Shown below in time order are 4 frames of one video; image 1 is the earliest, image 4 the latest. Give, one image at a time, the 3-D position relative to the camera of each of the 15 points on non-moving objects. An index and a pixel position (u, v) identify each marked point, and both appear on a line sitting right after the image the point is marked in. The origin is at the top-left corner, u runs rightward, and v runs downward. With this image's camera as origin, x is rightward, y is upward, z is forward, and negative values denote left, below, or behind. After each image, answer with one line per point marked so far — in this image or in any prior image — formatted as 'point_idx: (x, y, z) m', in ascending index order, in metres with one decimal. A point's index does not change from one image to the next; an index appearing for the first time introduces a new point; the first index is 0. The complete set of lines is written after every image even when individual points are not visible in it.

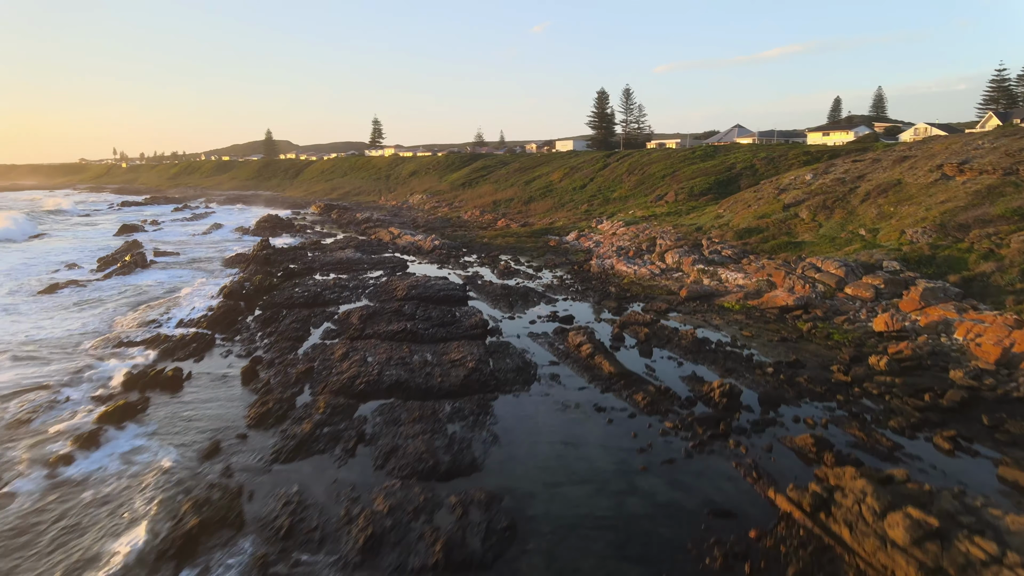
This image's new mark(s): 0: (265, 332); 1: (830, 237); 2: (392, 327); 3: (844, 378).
0: (-4.7, -0.8, +13.7) m
1: (+8.4, +1.4, +19.4) m
2: (-2.2, -0.7, +13.5) m
3: (+4.8, -1.3, +10.6) m
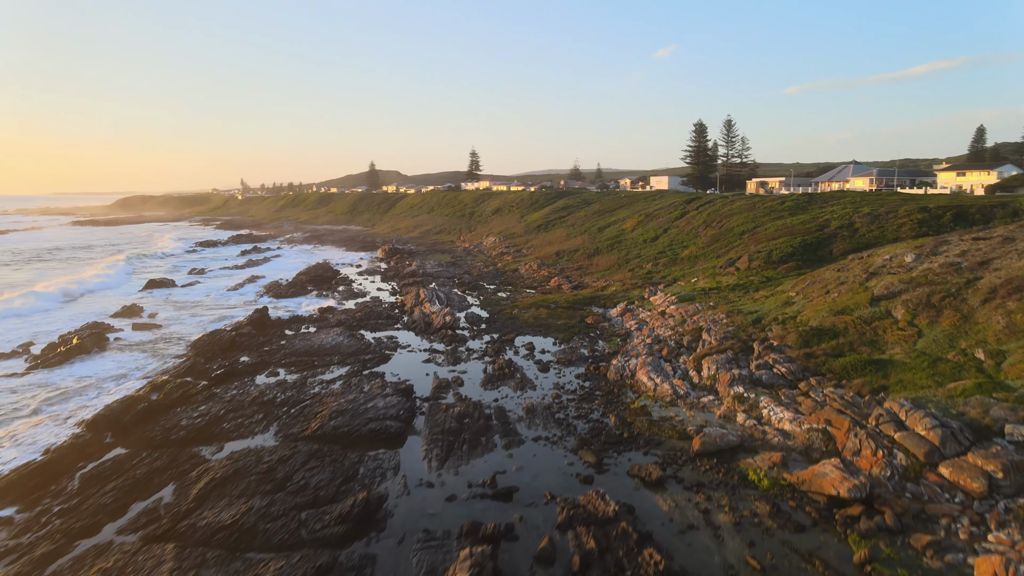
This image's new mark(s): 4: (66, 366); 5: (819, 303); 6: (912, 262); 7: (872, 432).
0: (-6.1, -3.0, +10.0) m
1: (+7.8, -1.3, +13.5) m
2: (-3.7, -2.9, +9.4) m
3: (+2.7, -3.6, +5.4) m
4: (-11.0, -1.9, +17.9) m
5: (+7.5, -0.4, +17.8) m
6: (+9.3, +0.6, +16.9) m
7: (+5.6, -2.2, +11.3) m
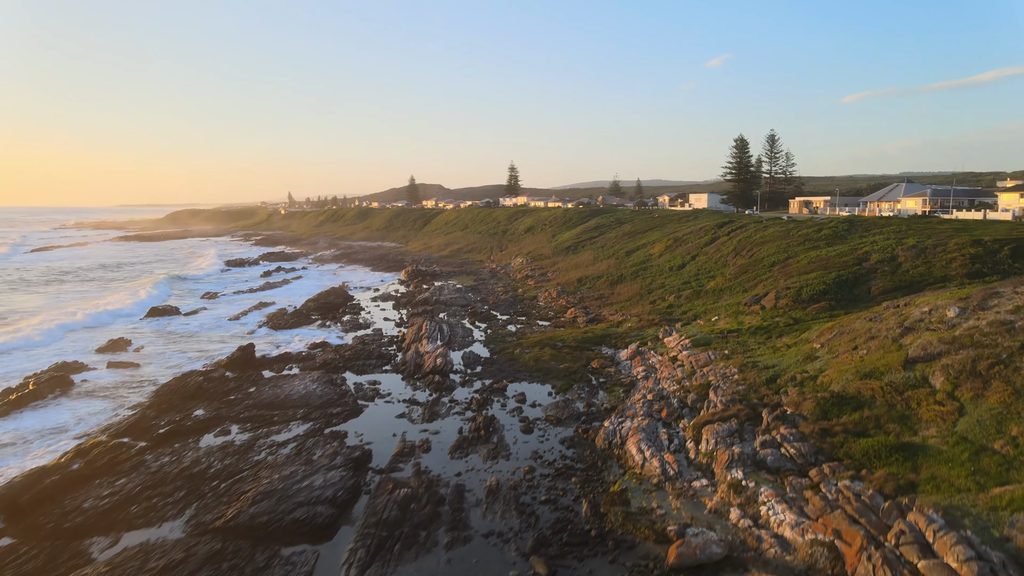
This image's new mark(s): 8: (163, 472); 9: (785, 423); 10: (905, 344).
0: (-7.1, -3.9, +8.4) m
1: (+7.0, -2.4, +11.1) m
2: (-4.8, -3.9, +7.7) m
3: (+1.4, -4.5, +3.2) m
4: (-11.5, -2.9, +16.7) m
5: (+7.0, -1.5, +15.3) m
6: (+8.7, -0.6, +14.4) m
7: (+4.7, -3.3, +9.0) m
8: (-6.3, -3.3, +13.1) m
9: (+5.1, -2.5, +13.6) m
10: (+7.9, -1.1, +14.6) m
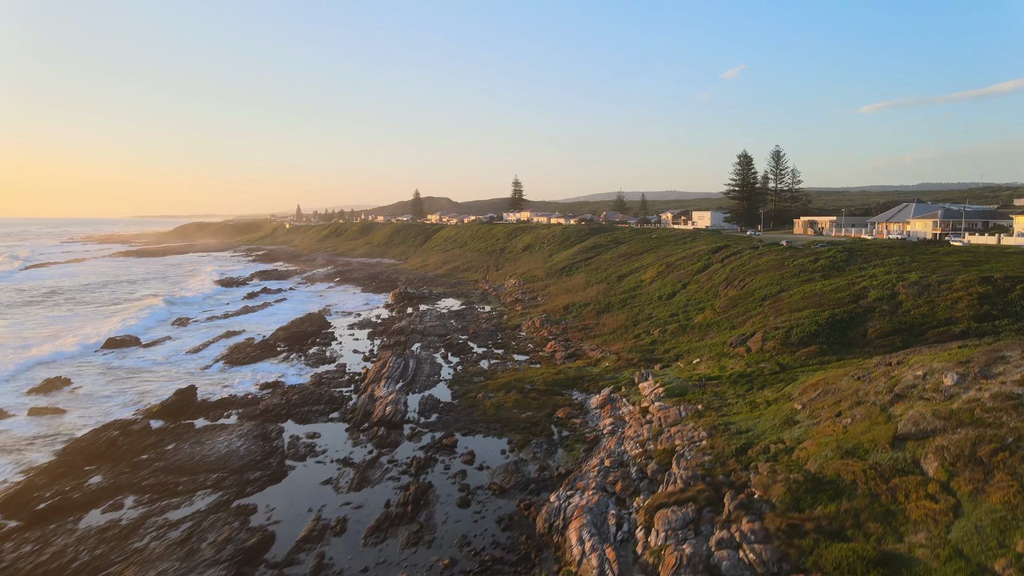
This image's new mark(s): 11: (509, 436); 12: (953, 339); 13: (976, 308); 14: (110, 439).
0: (-8.6, -4.8, +6.5) m
1: (+5.6, -3.4, +8.9) m
2: (-6.2, -4.8, +5.8) m
3: (-0.2, -5.4, +1.2) m
4: (-12.8, -4.0, +14.9) m
5: (+5.7, -2.6, +13.2) m
6: (+7.4, -1.6, +12.3) m
7: (+3.2, -4.2, +6.9) m
8: (-7.6, -4.3, +11.2) m
9: (+3.8, -3.5, +11.5) m
10: (+6.6, -2.2, +12.5) m
11: (0.0, -3.8, +18.8) m
12: (+11.2, -1.3, +18.6) m
13: (+12.3, -0.5, +19.4) m
14: (-9.3, -3.6, +17.0) m
